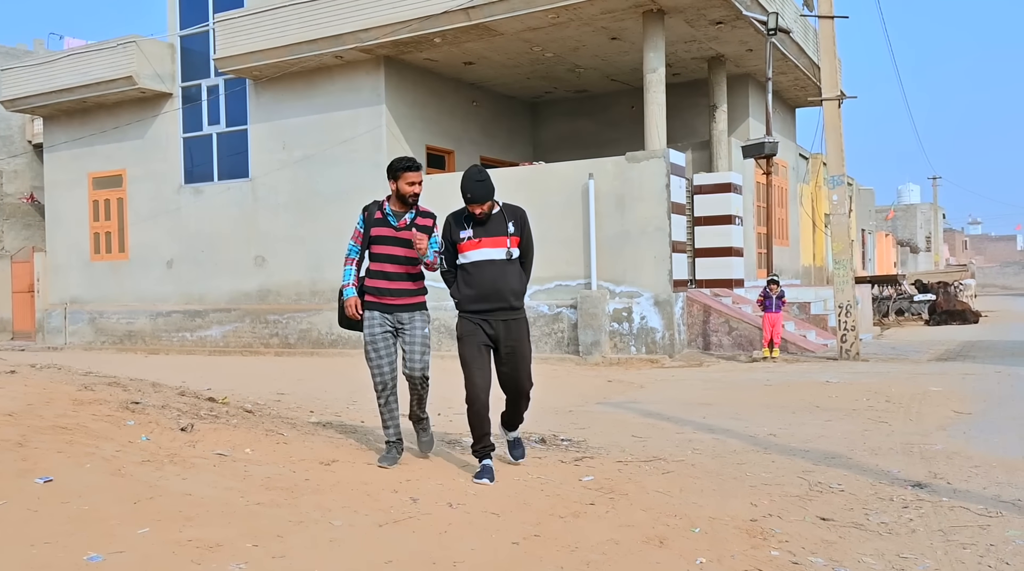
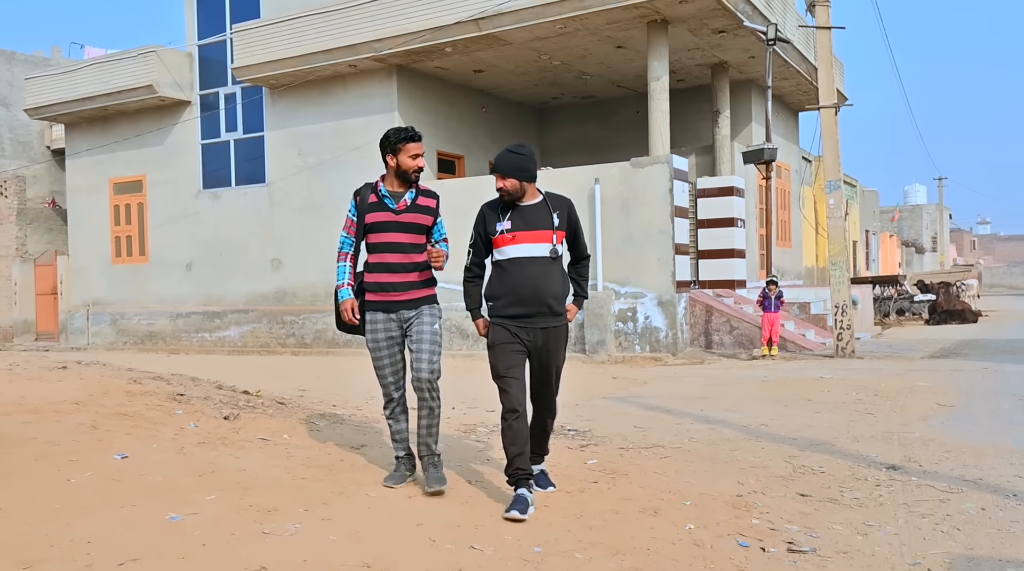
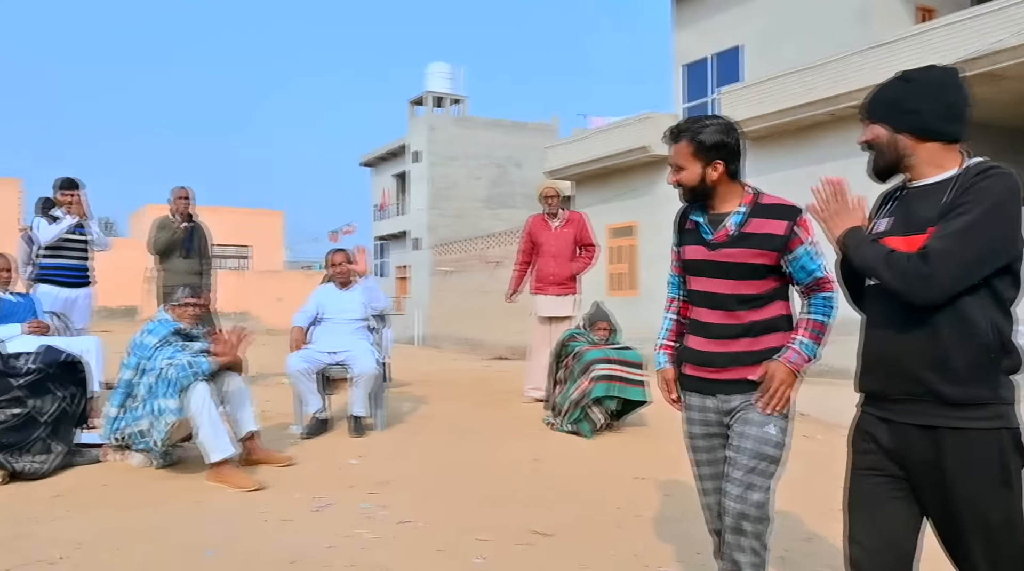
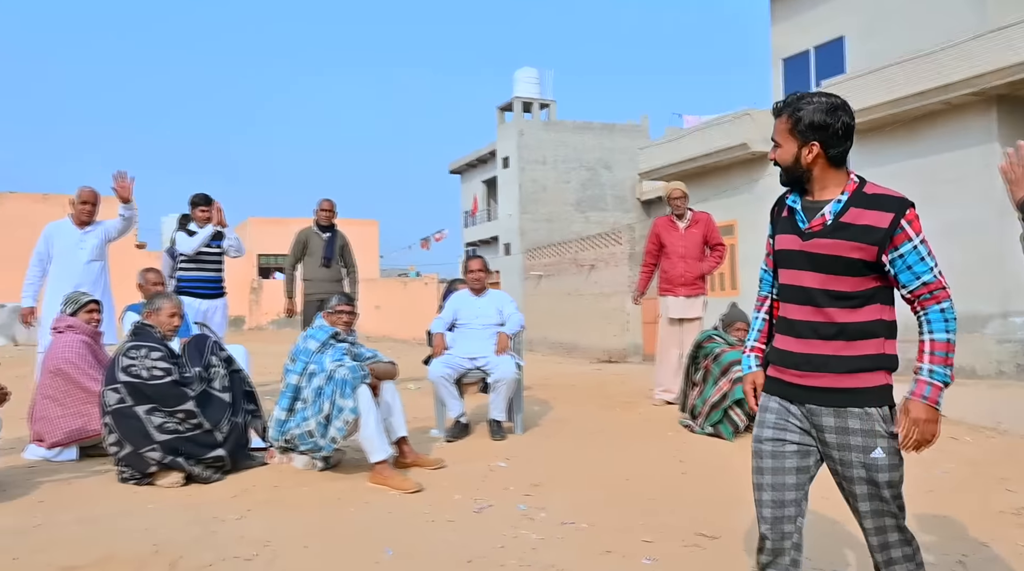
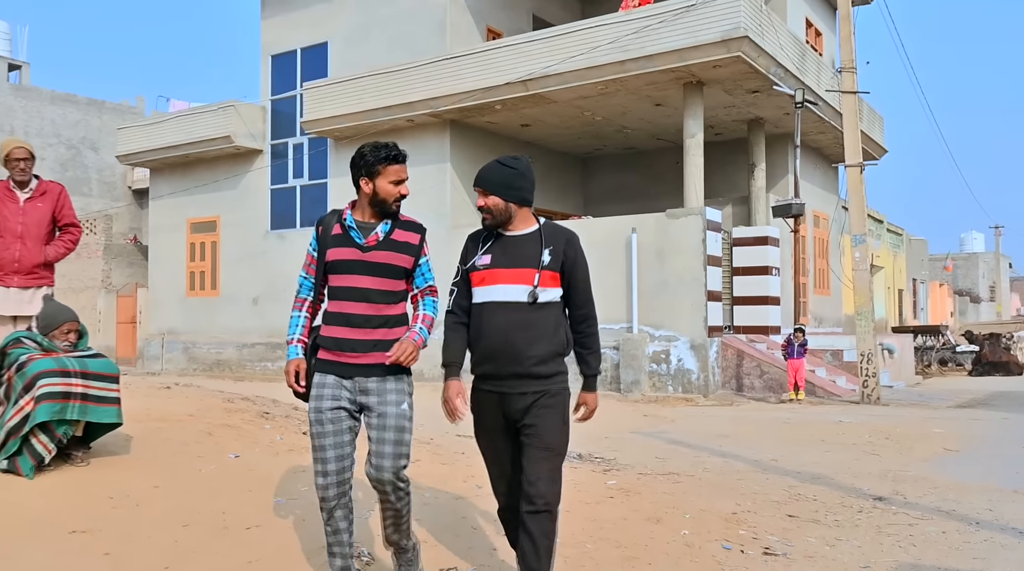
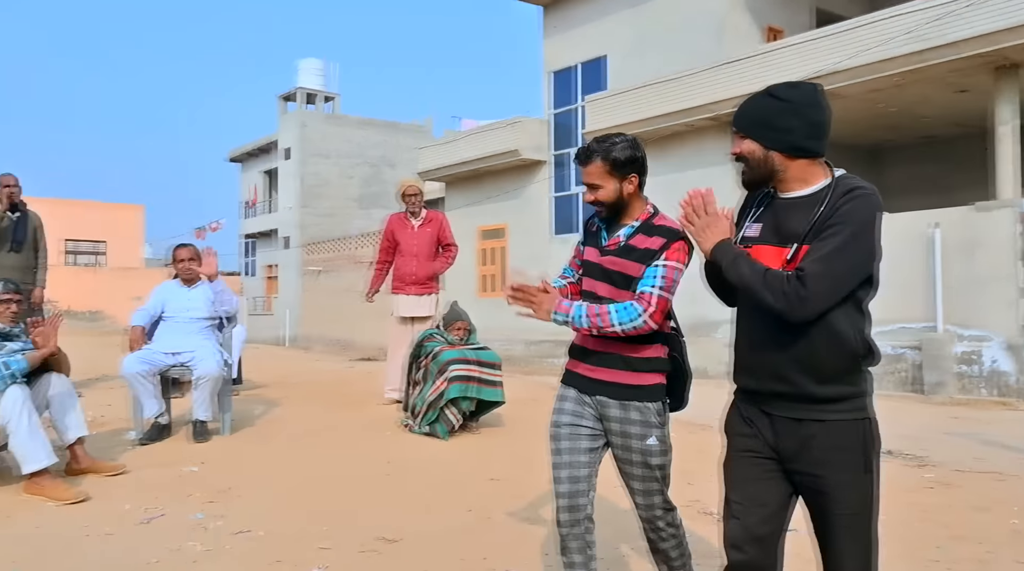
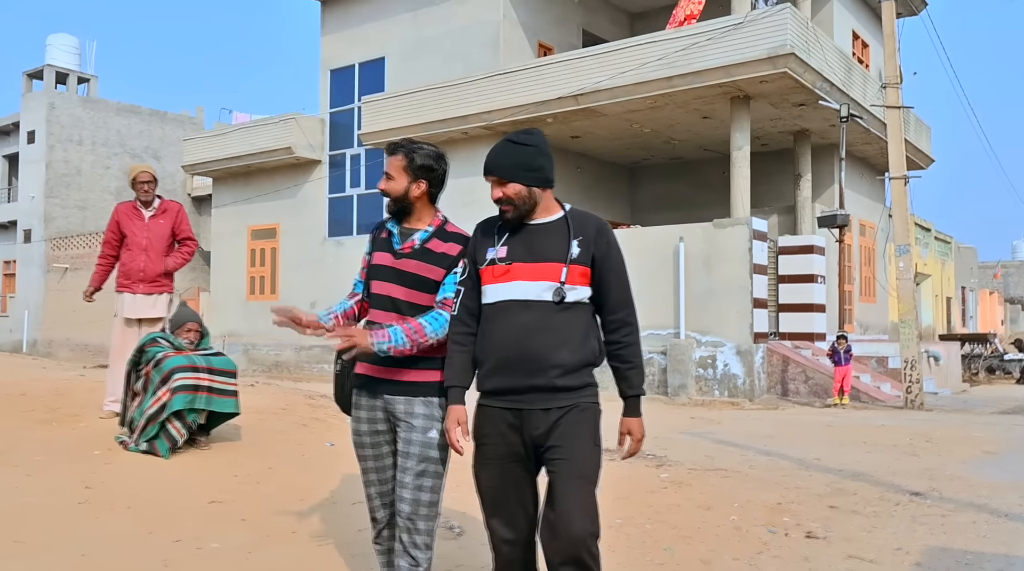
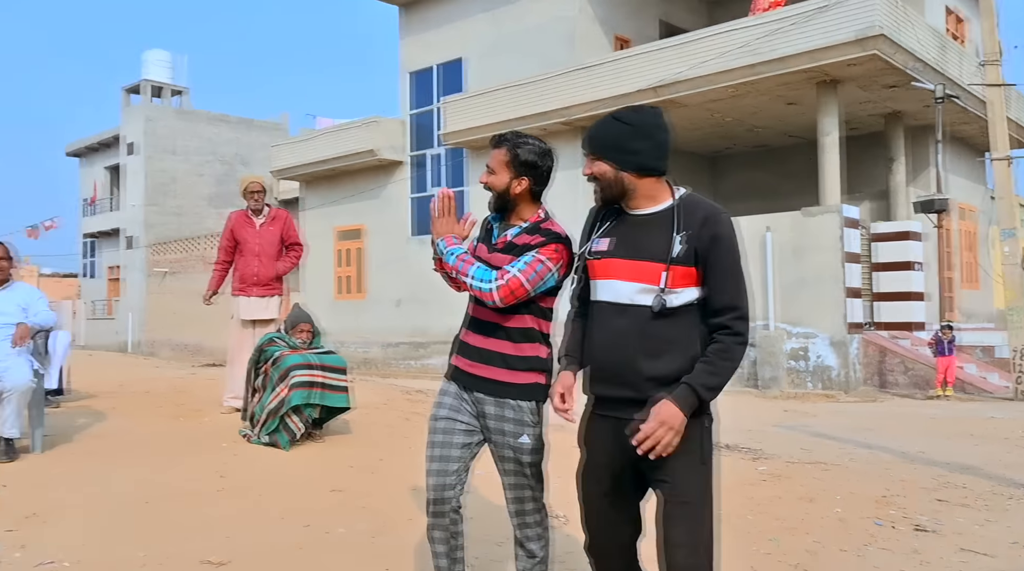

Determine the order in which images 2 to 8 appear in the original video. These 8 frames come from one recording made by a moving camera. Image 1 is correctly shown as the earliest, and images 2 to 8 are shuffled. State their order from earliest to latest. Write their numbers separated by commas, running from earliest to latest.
2, 5, 7, 8, 6, 3, 4
